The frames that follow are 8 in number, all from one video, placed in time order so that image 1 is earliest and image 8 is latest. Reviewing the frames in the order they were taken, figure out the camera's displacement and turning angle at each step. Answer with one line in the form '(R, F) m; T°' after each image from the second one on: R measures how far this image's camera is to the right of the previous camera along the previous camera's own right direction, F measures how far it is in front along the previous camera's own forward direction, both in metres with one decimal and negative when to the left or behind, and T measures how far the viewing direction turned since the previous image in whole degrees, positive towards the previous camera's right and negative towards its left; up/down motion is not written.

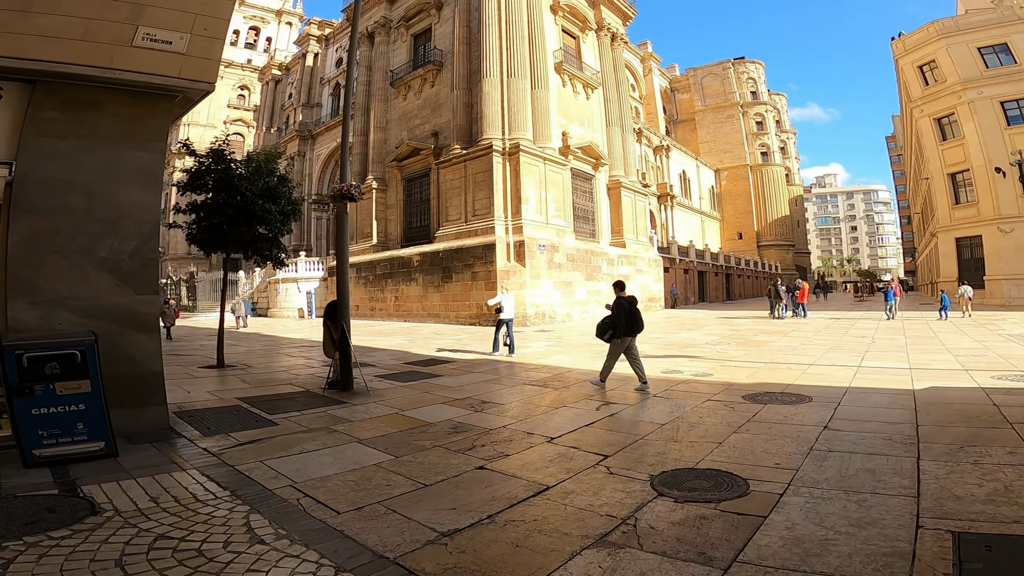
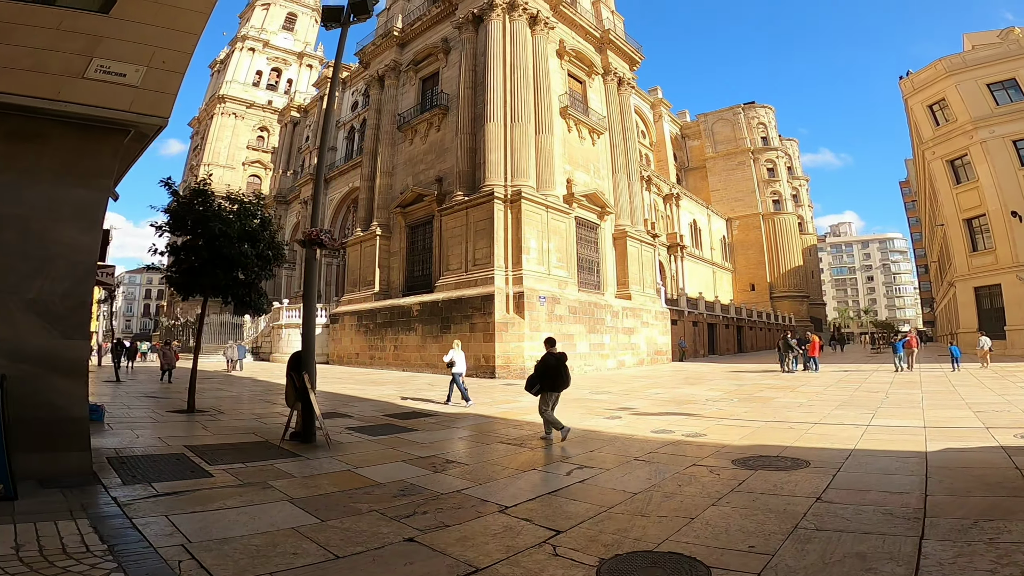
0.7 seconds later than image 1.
(+0.5, +0.4) m; -2°
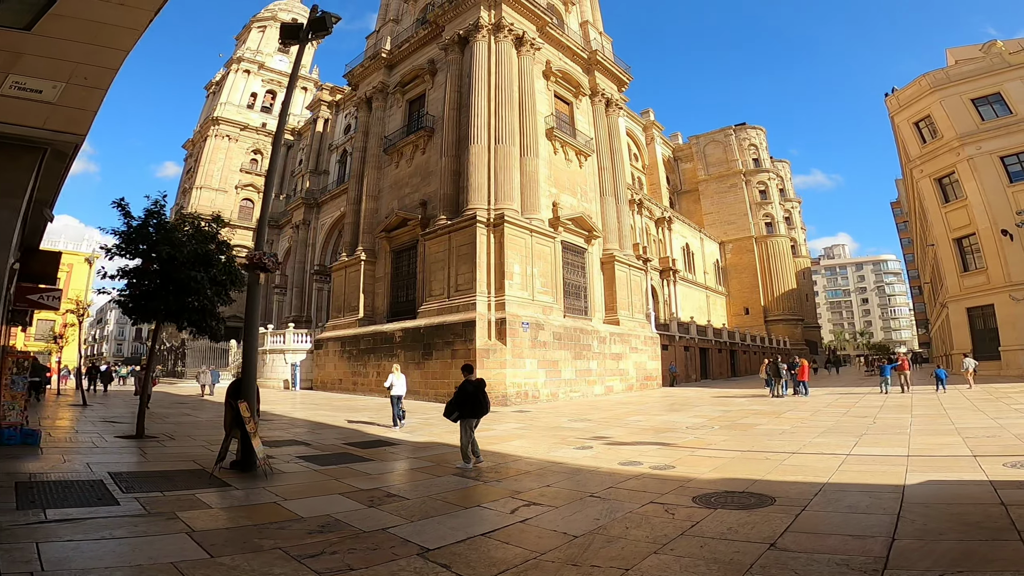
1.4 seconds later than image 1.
(+0.6, +0.3) m; 0°
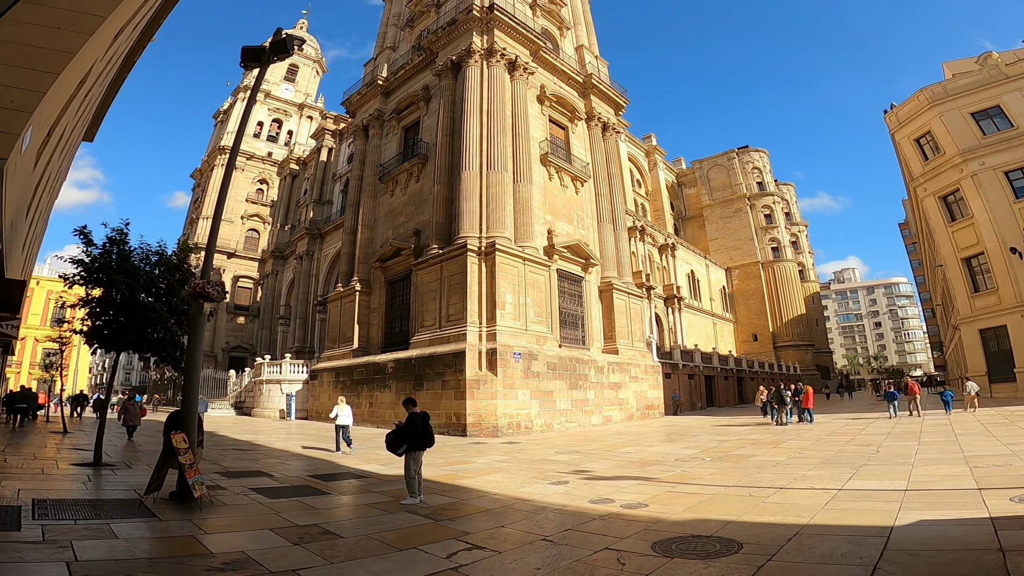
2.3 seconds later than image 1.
(+0.6, +0.4) m; -1°
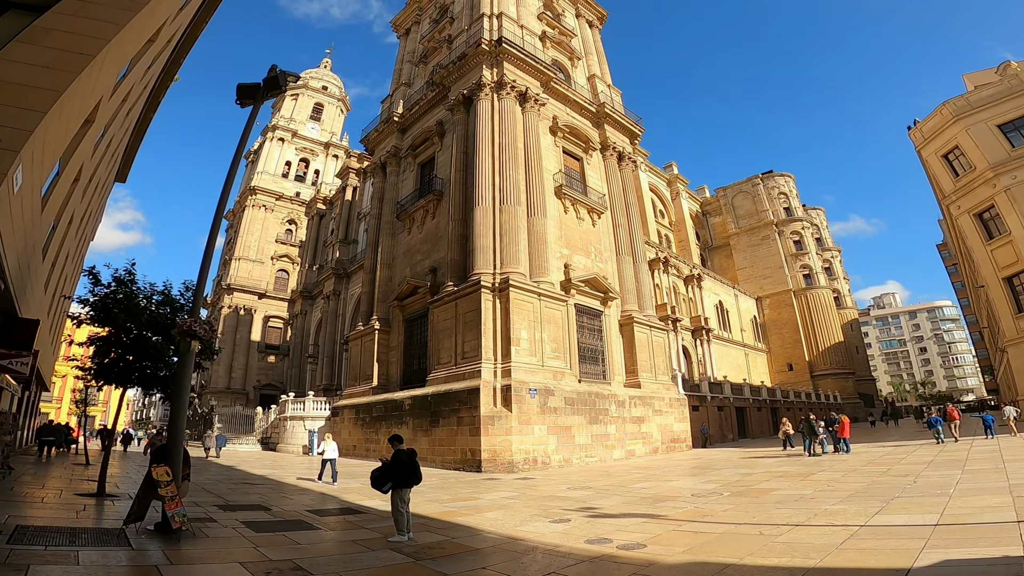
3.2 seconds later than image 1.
(+0.5, +0.1) m; -3°
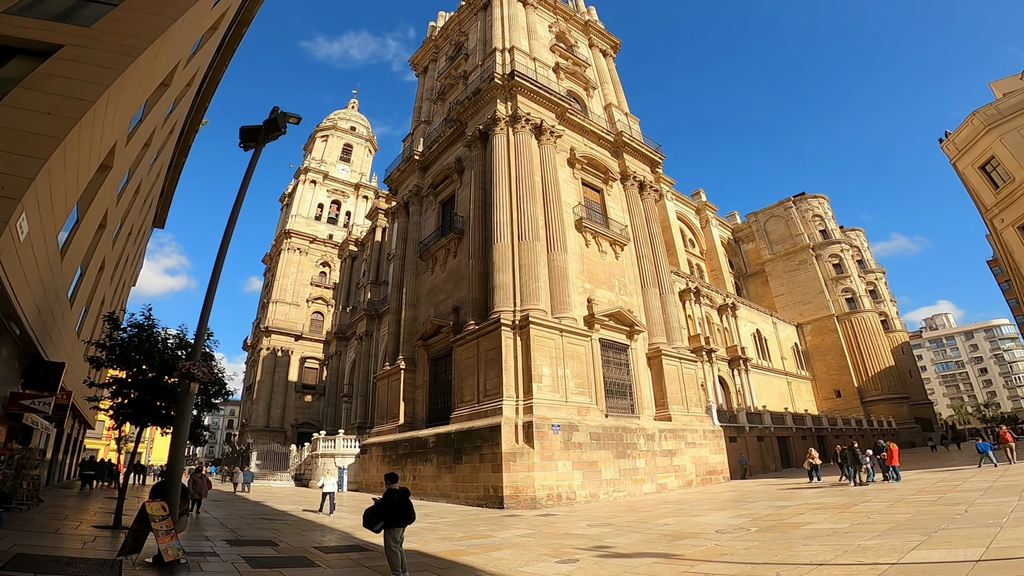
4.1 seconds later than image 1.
(+0.5, +0.1) m; -4°
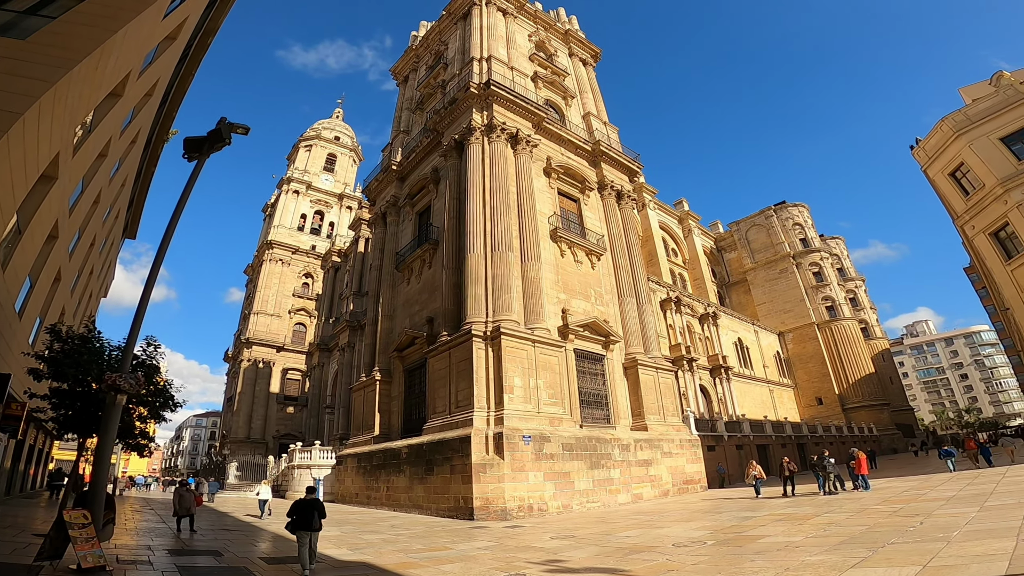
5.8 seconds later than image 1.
(+0.7, +0.1) m; +1°
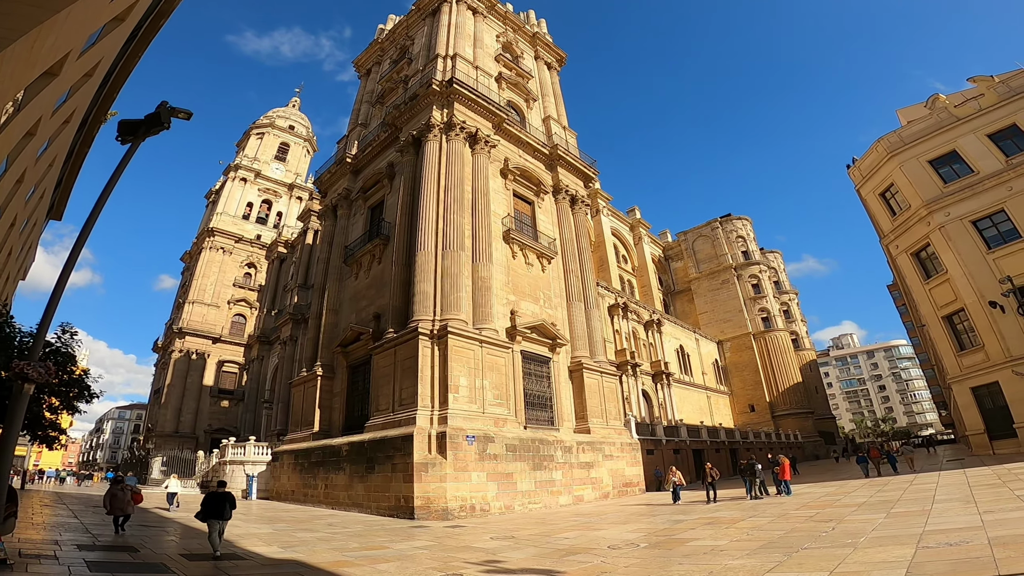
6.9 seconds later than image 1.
(+0.2, +0.1) m; +5°
